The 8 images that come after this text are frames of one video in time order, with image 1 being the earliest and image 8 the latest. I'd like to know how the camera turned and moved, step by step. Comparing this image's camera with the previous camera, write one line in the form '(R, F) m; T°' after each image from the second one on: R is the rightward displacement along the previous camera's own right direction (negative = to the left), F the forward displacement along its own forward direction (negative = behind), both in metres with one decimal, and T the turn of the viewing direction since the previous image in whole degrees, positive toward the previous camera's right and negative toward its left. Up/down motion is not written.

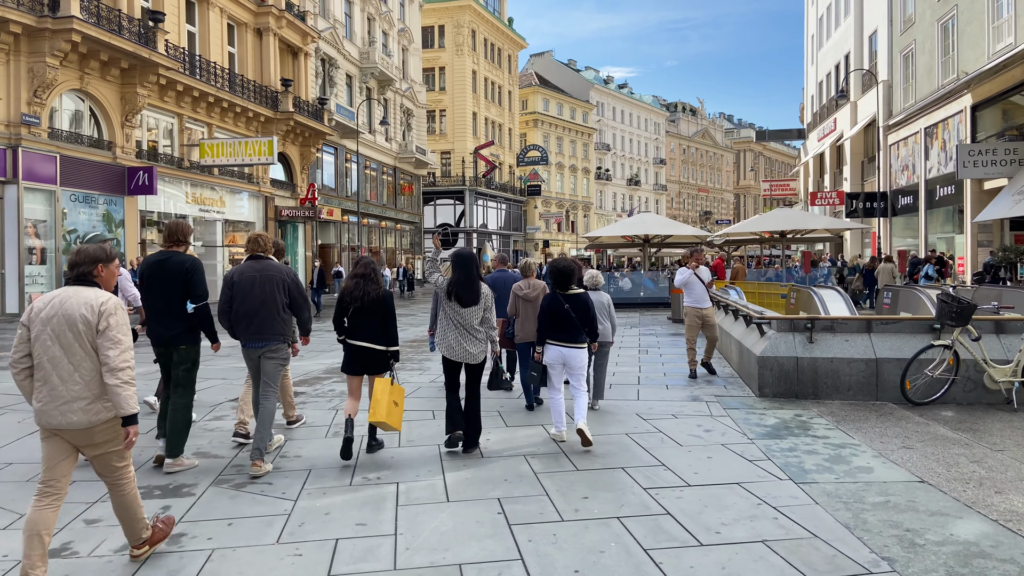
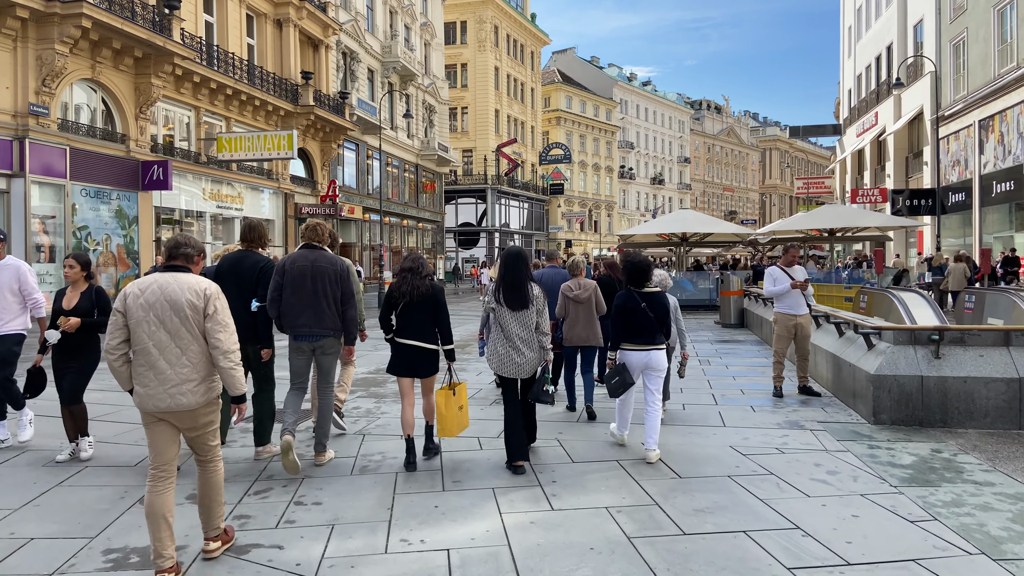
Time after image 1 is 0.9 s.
(-0.4, +1.2) m; -2°
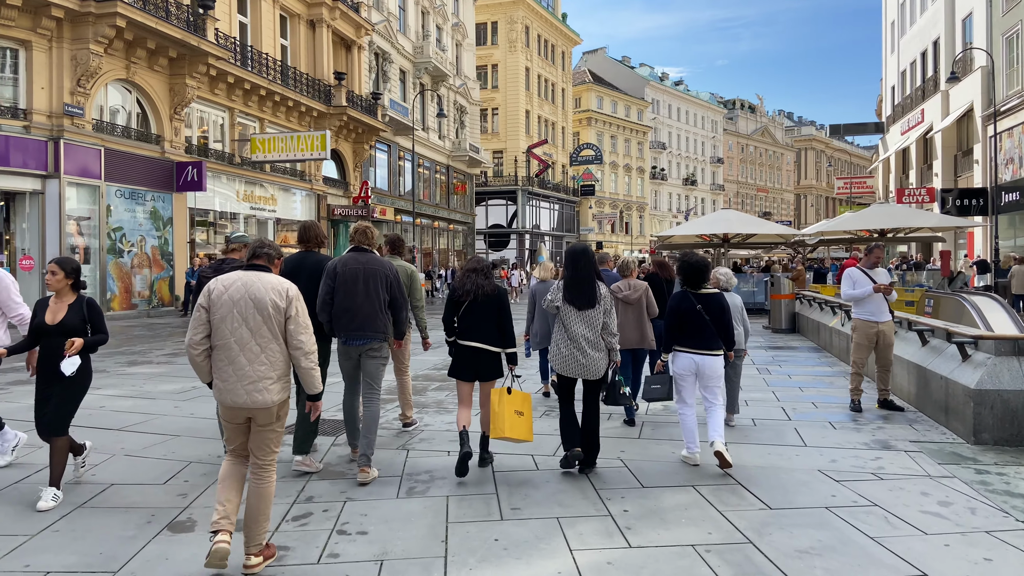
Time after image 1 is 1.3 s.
(-0.2, +0.5) m; -2°
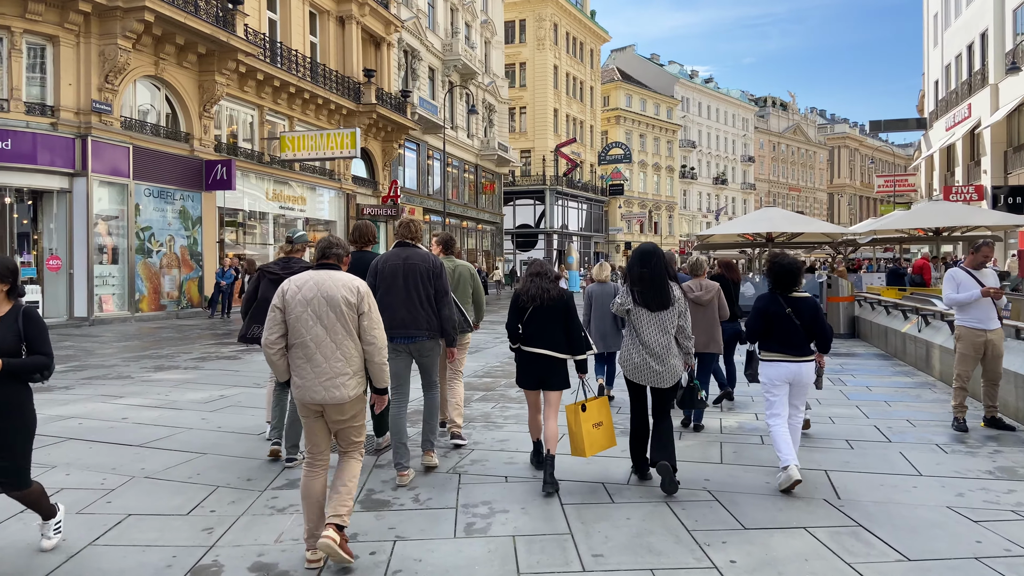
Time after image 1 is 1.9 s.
(-0.3, +0.7) m; -2°
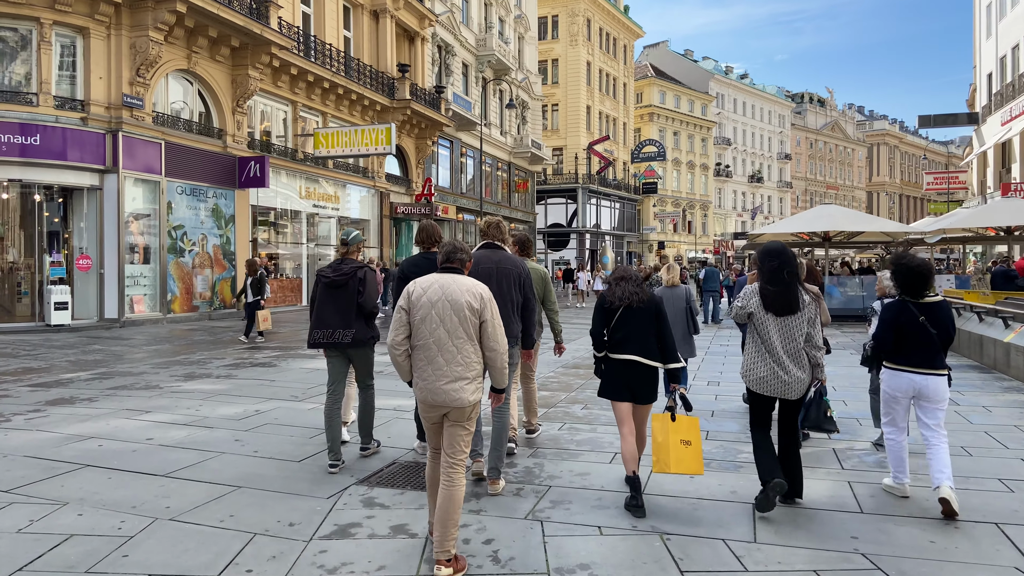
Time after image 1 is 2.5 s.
(-0.4, +0.8) m; -2°
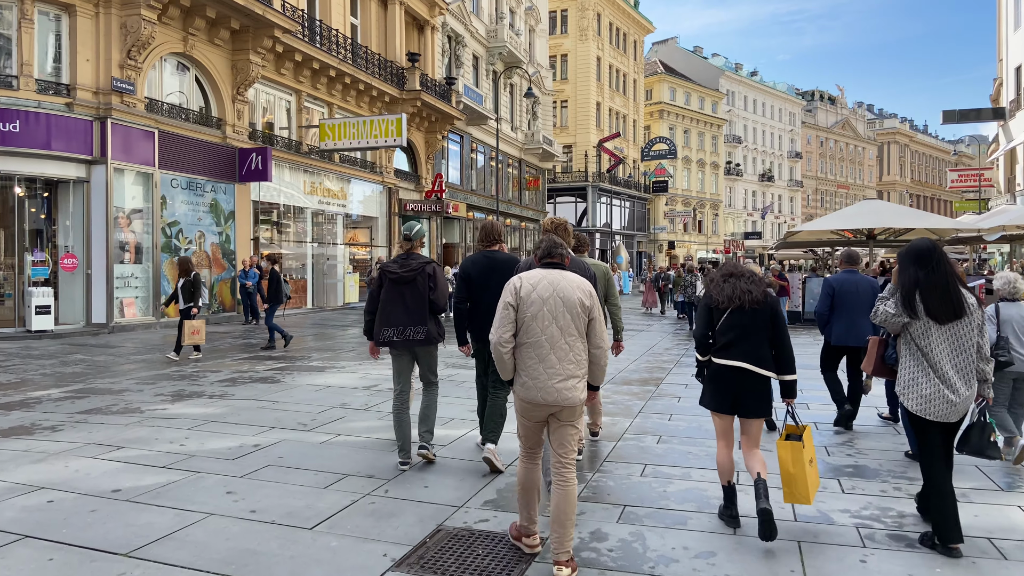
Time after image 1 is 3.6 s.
(-0.5, +1.4) m; 0°
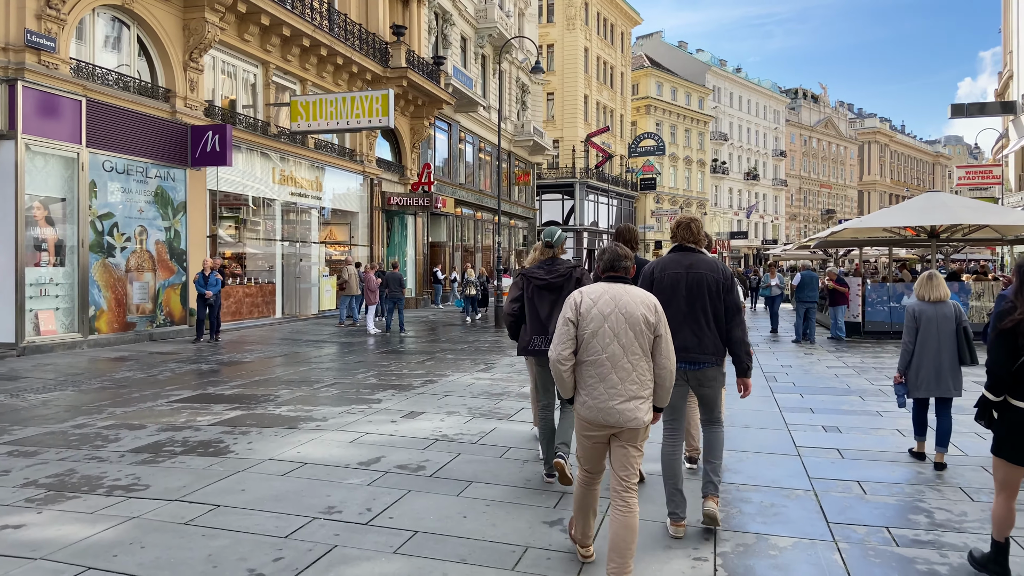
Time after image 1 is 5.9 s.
(-0.8, +2.9) m; +2°
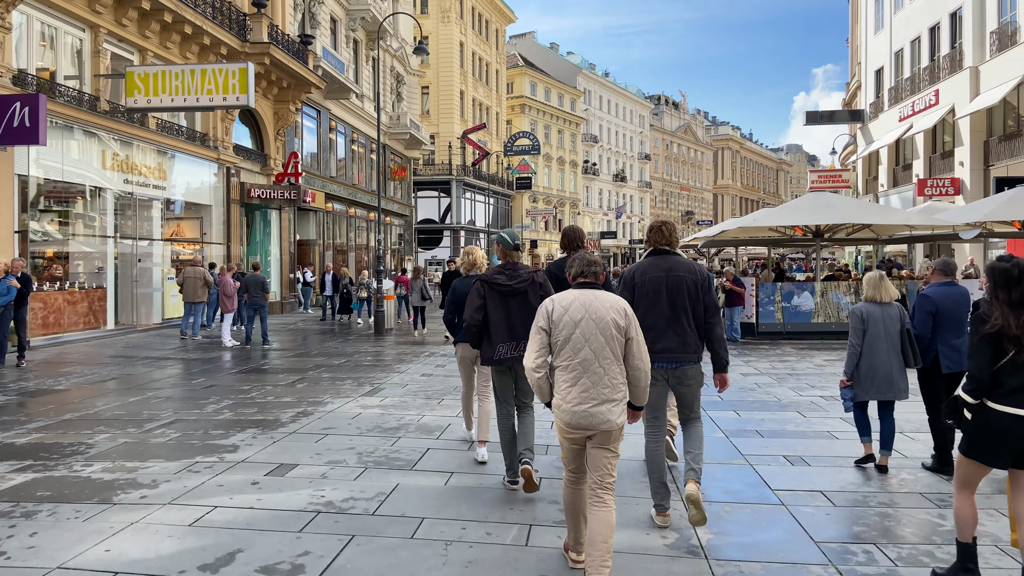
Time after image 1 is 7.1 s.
(-0.2, +1.5) m; +10°
